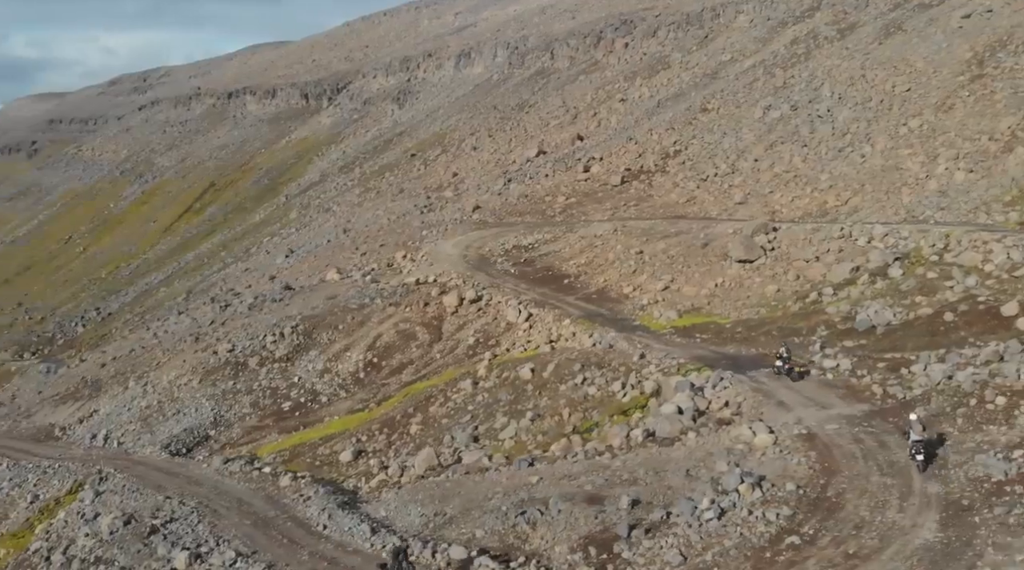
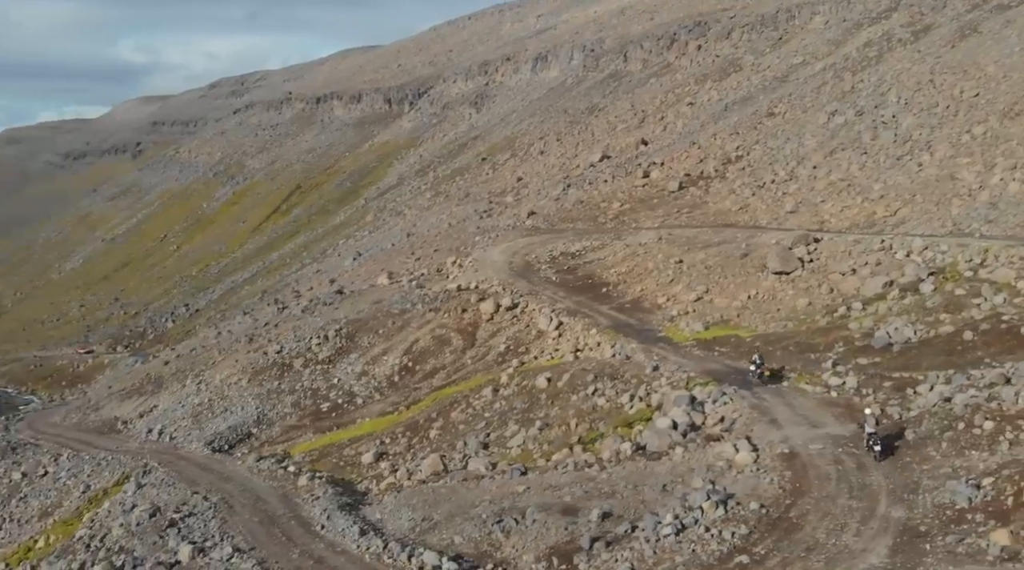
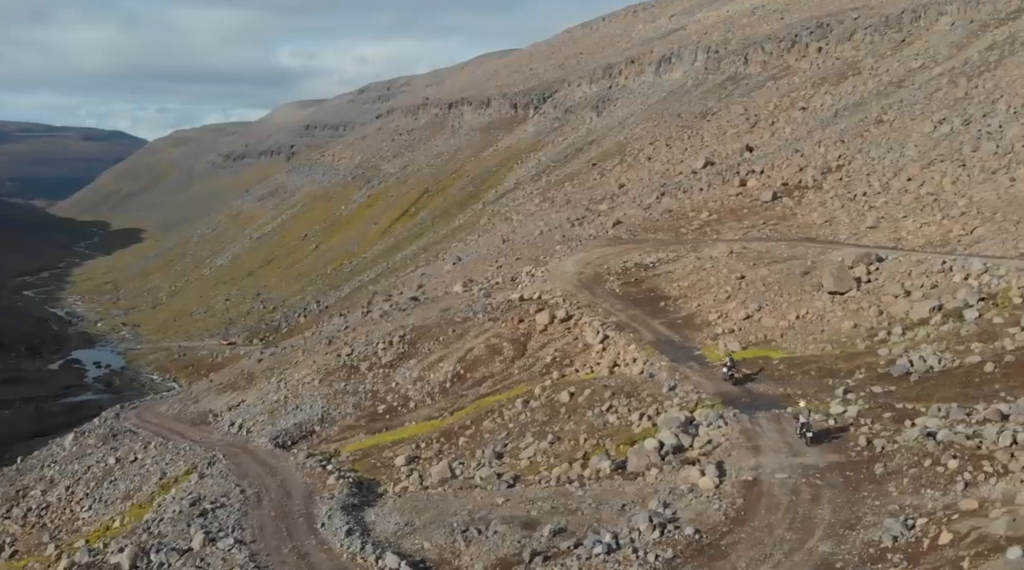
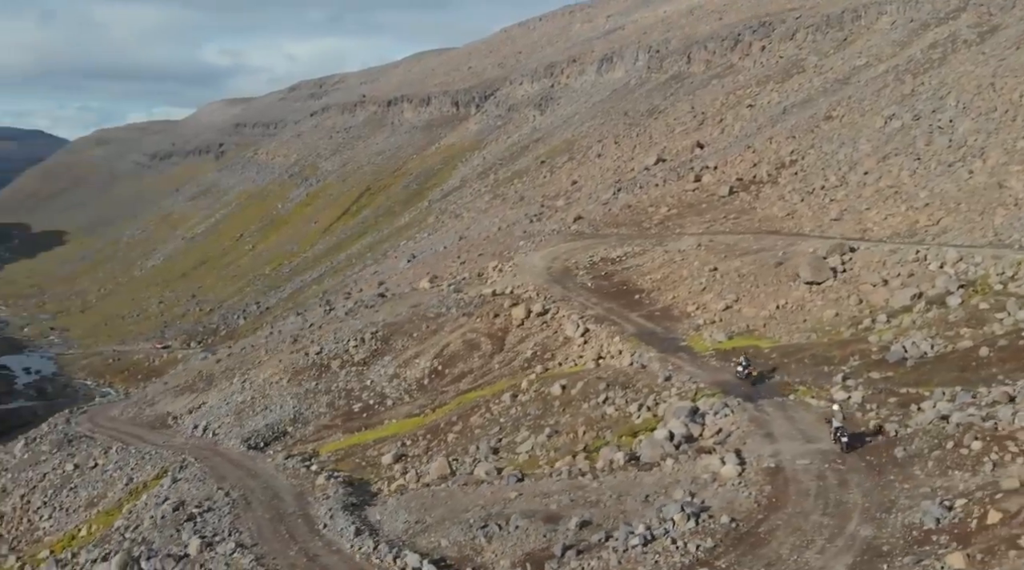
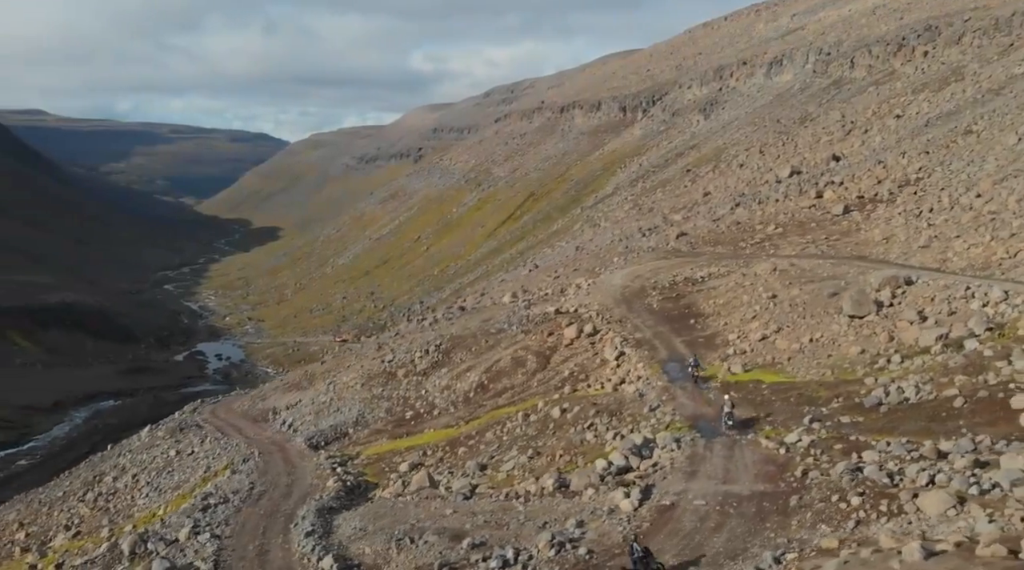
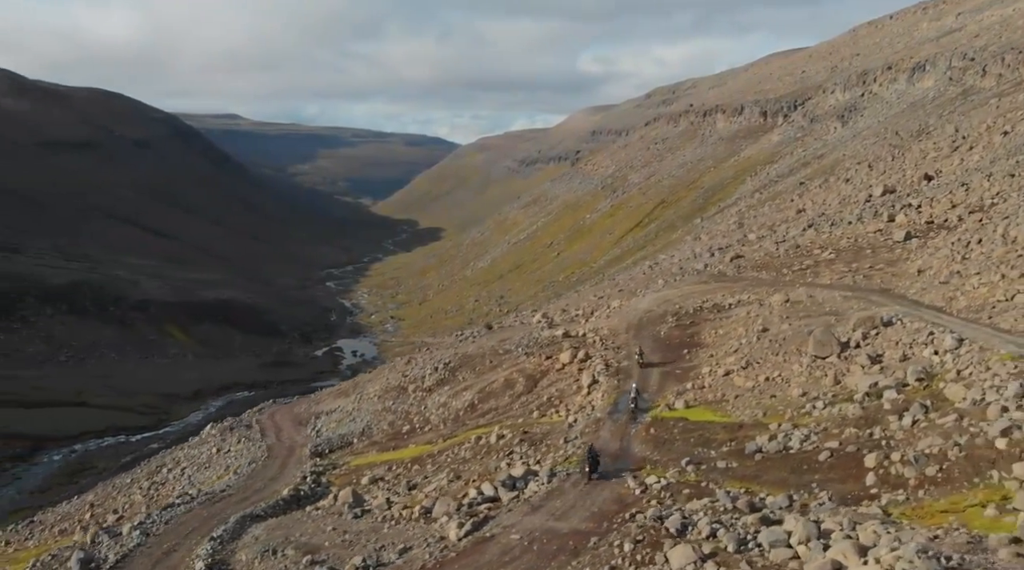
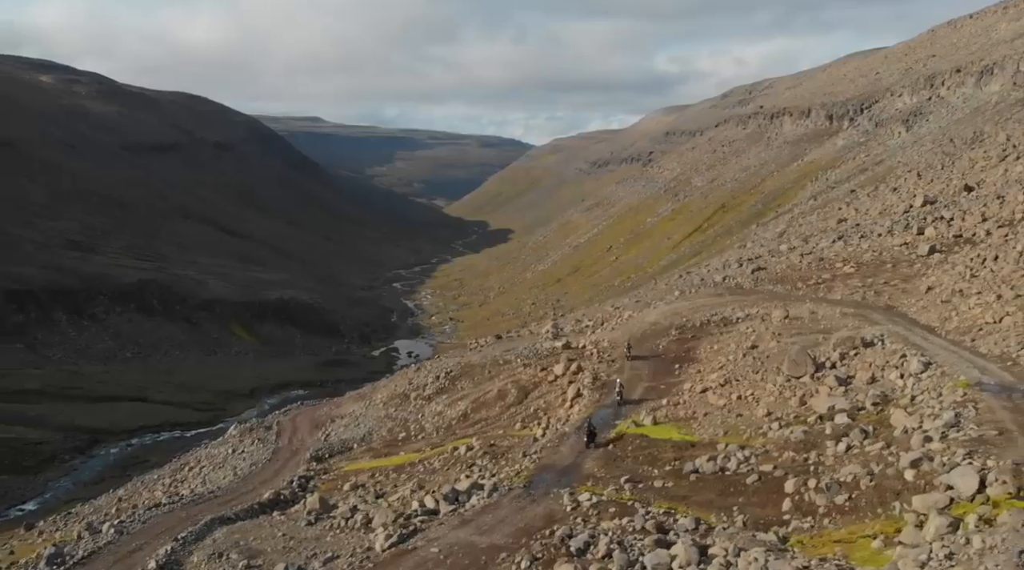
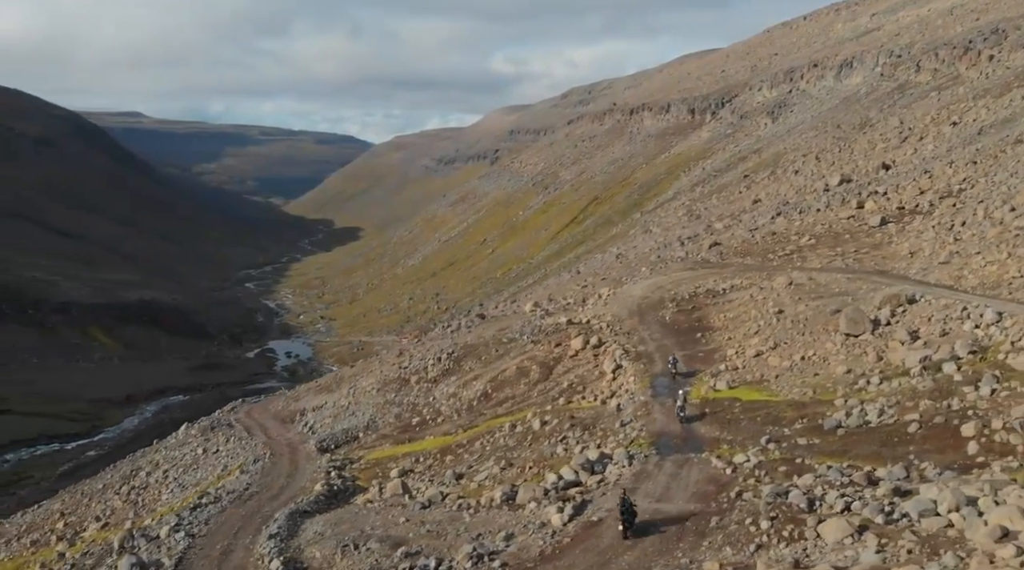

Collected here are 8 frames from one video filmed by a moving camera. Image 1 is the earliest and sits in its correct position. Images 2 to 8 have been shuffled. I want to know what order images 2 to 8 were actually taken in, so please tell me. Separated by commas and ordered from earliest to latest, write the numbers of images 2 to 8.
2, 4, 3, 5, 8, 6, 7
